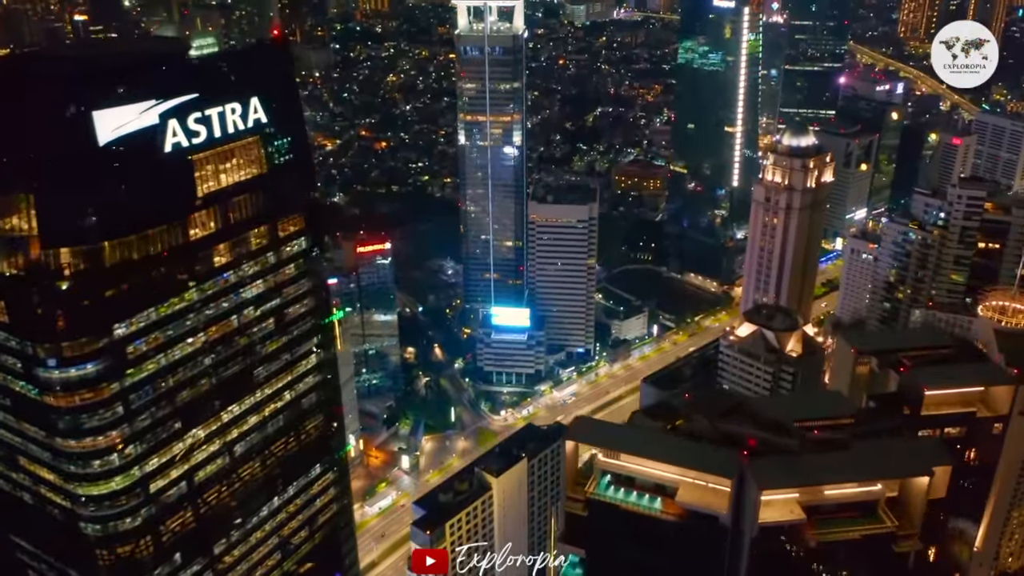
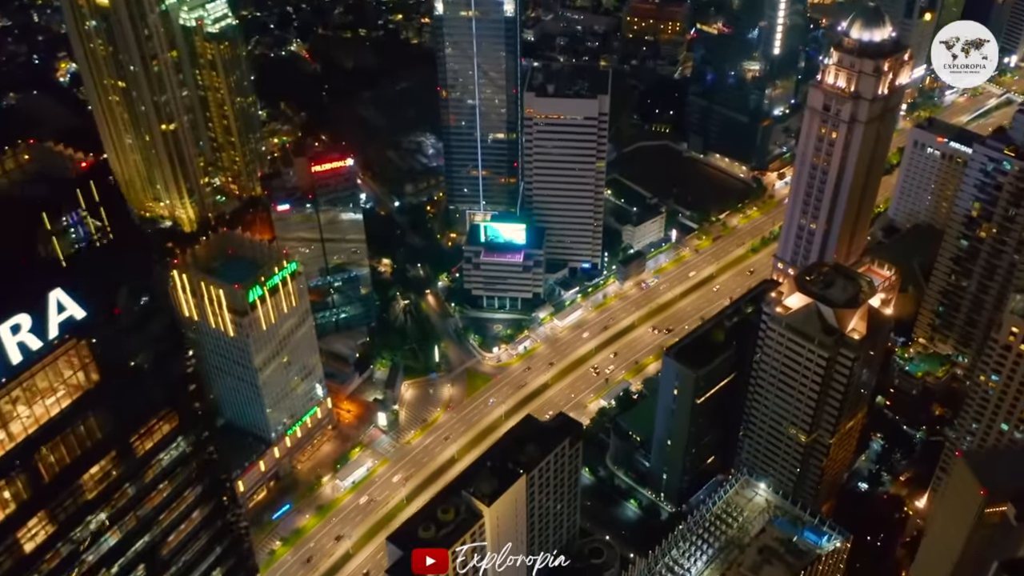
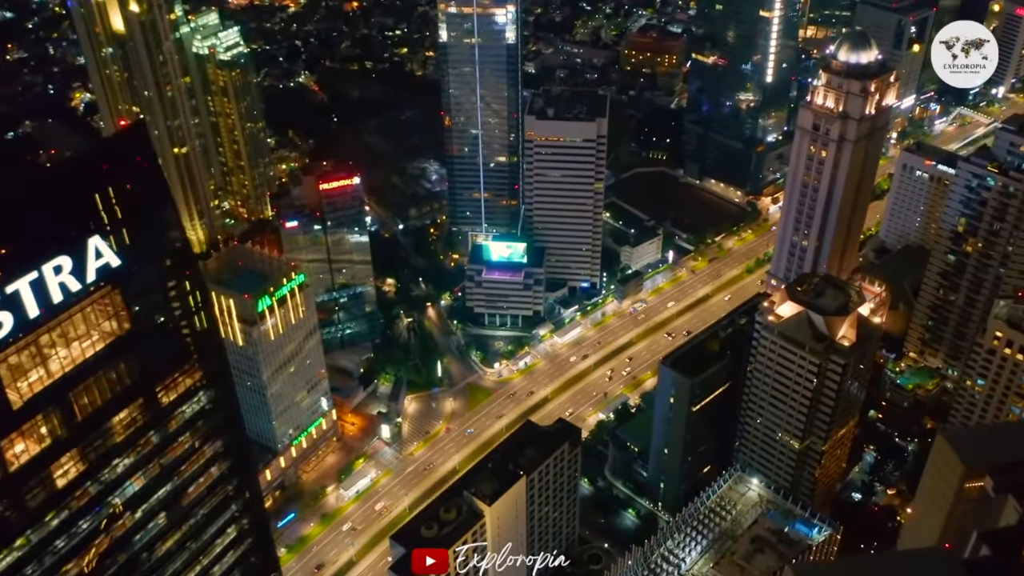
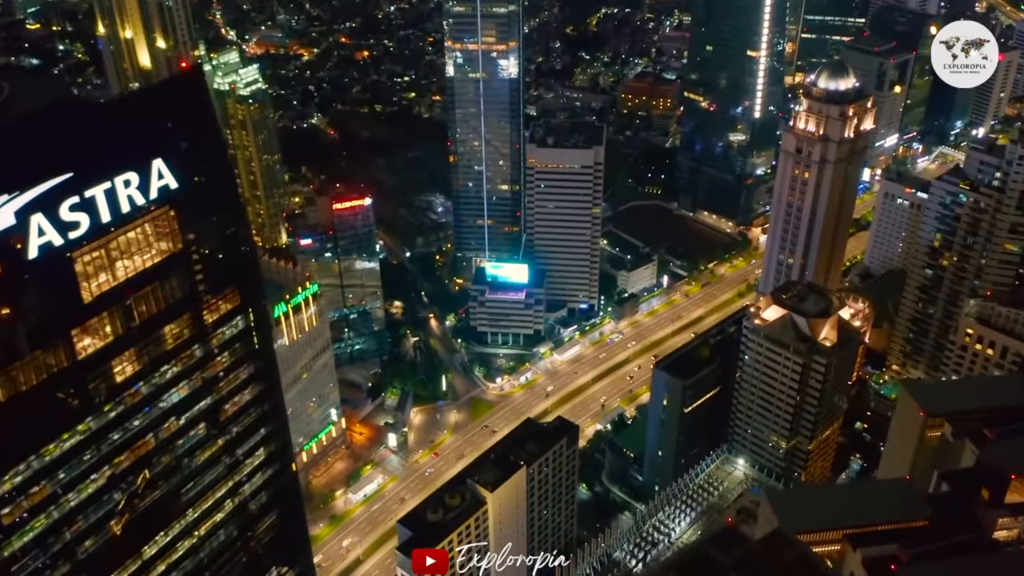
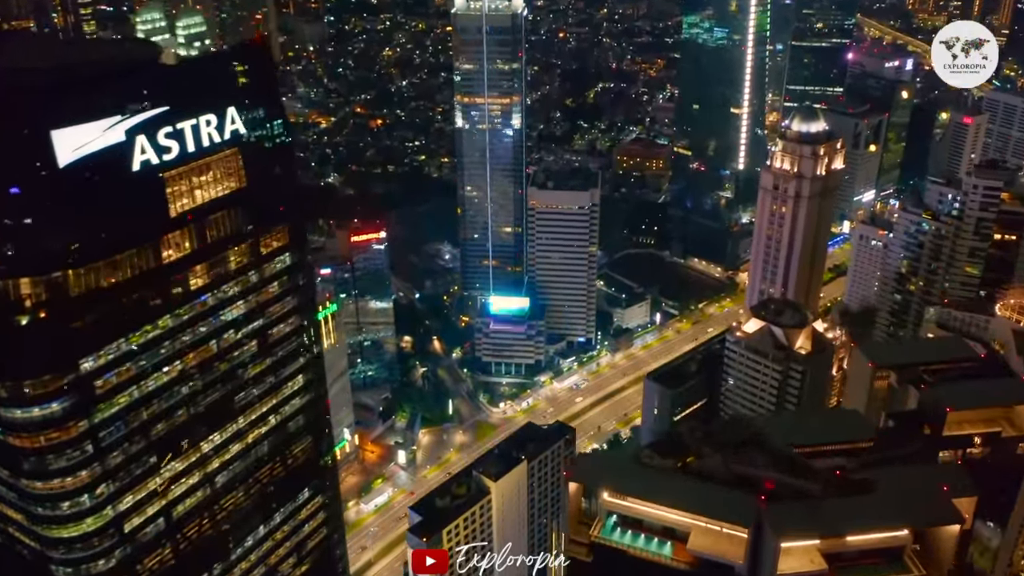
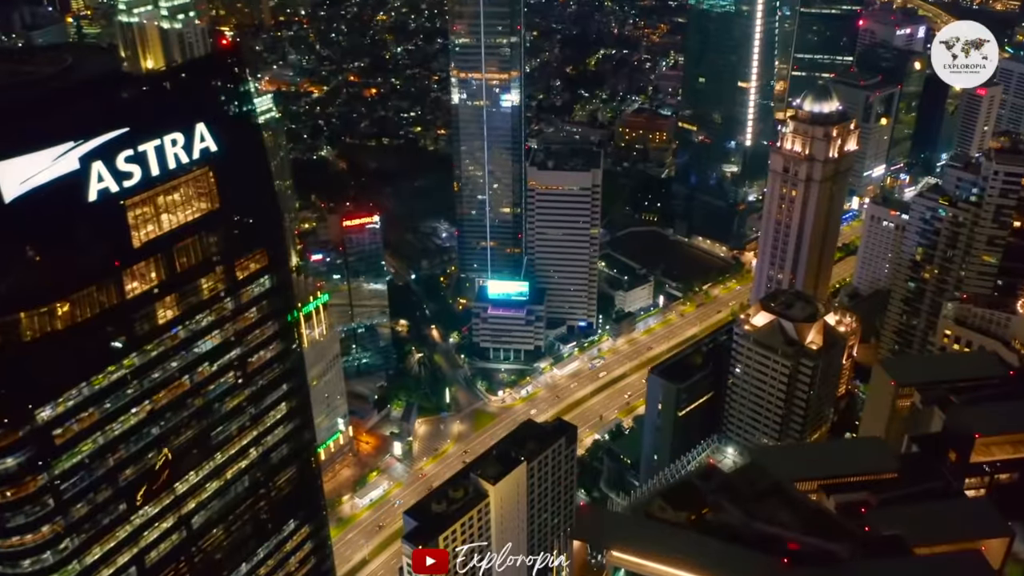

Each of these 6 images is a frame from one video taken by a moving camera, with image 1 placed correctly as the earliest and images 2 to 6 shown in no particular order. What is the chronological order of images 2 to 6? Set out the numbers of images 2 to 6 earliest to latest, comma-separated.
5, 6, 4, 3, 2
